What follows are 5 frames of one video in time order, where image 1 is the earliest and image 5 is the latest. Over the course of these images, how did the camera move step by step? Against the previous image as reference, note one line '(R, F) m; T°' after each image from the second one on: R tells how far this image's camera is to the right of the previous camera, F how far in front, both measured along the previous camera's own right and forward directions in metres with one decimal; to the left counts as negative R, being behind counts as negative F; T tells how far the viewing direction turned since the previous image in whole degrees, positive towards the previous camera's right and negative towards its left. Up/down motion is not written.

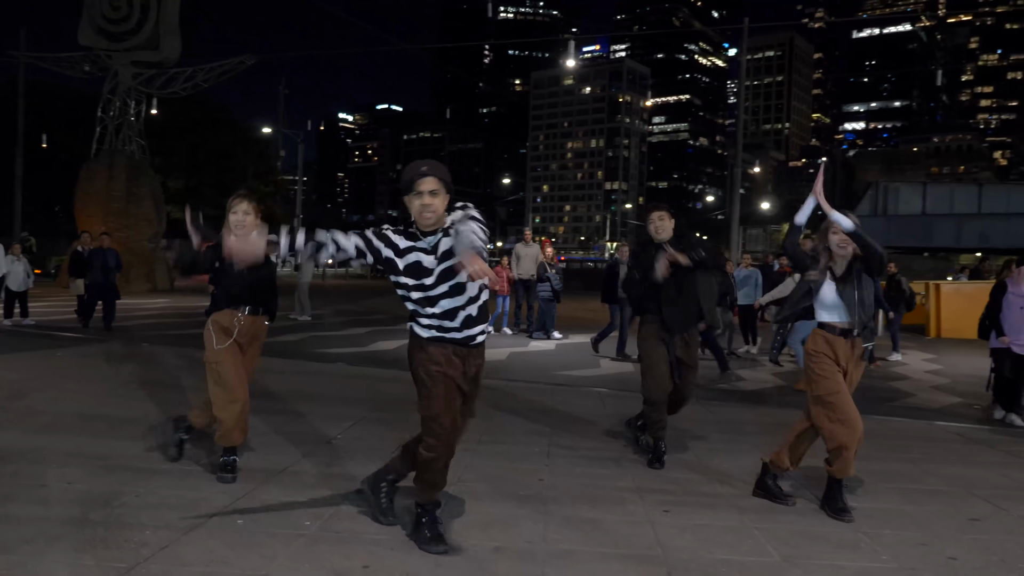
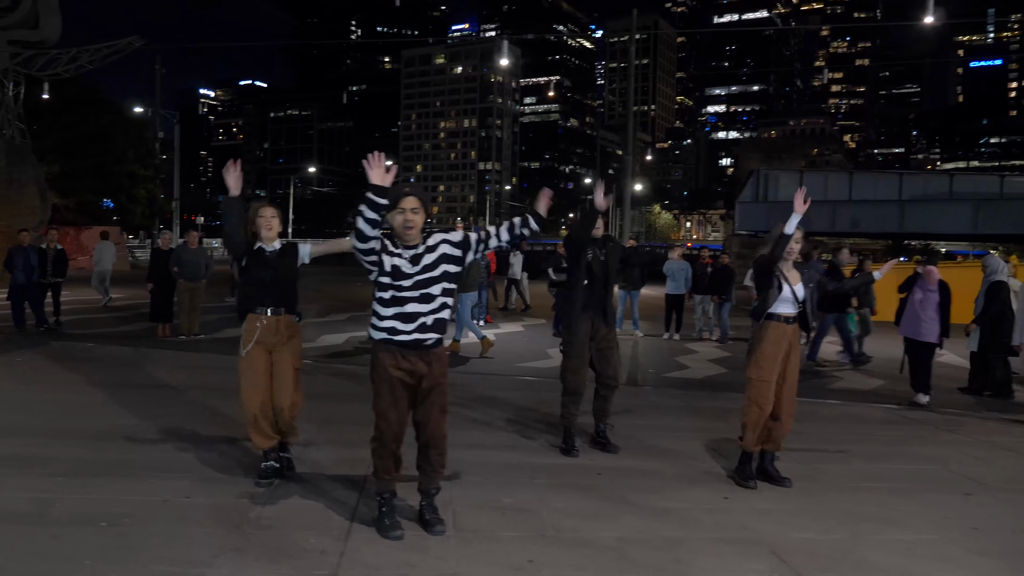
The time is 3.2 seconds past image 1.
(-1.2, -0.4) m; +9°
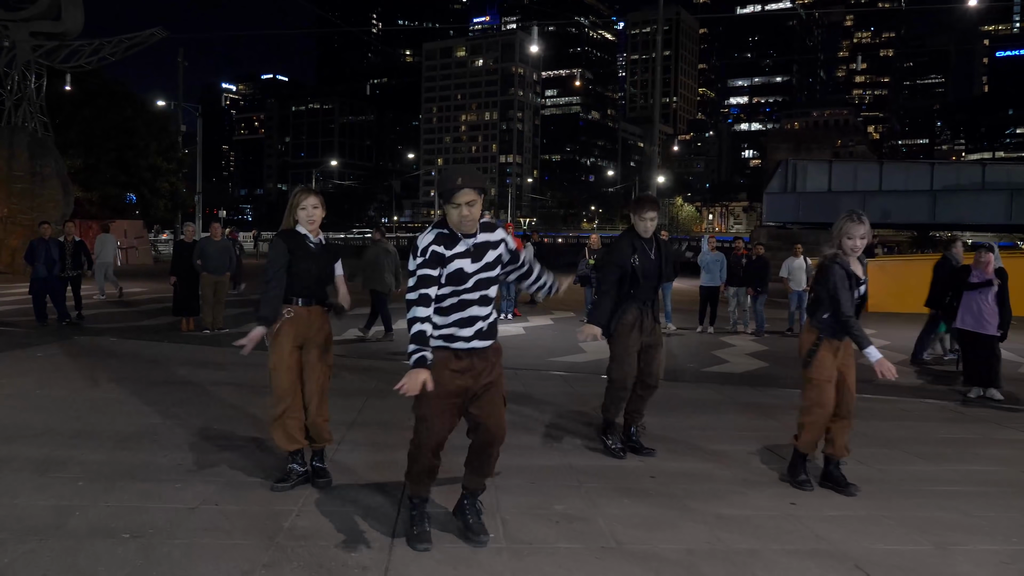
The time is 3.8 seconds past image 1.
(-0.2, +0.4) m; -1°
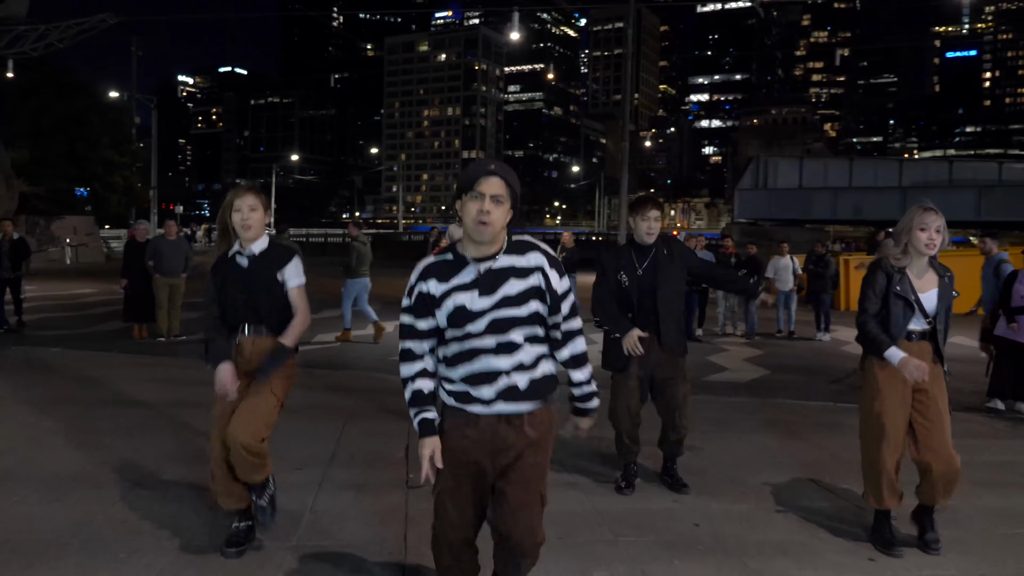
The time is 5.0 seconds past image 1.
(-0.3, +0.8) m; +3°
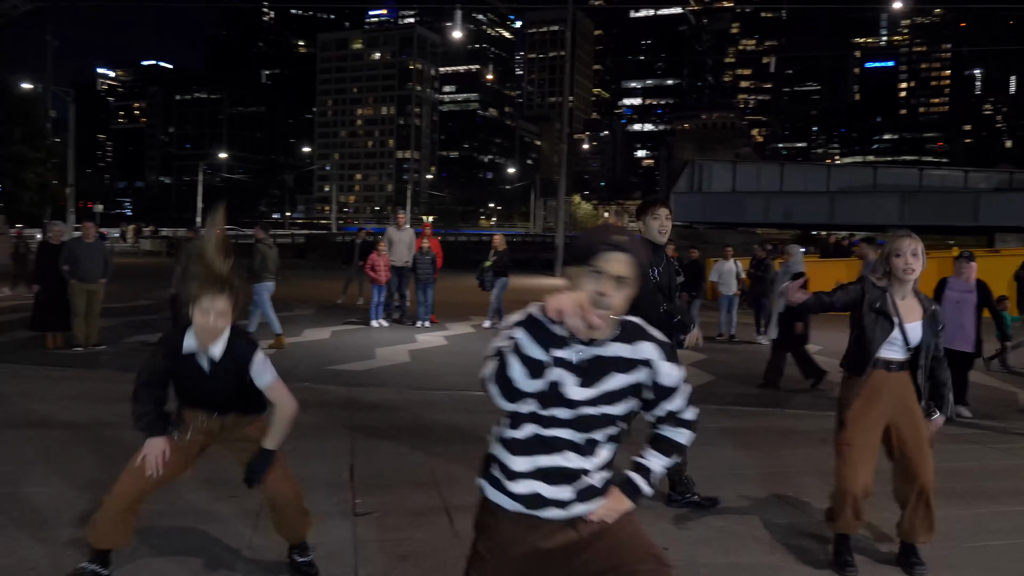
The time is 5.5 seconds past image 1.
(-0.1, +0.4) m; +4°
